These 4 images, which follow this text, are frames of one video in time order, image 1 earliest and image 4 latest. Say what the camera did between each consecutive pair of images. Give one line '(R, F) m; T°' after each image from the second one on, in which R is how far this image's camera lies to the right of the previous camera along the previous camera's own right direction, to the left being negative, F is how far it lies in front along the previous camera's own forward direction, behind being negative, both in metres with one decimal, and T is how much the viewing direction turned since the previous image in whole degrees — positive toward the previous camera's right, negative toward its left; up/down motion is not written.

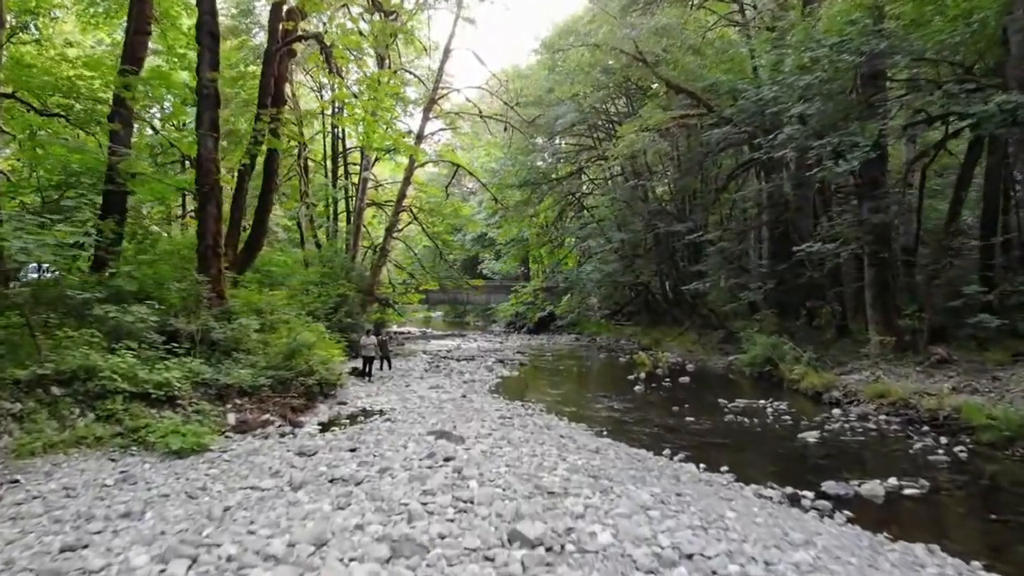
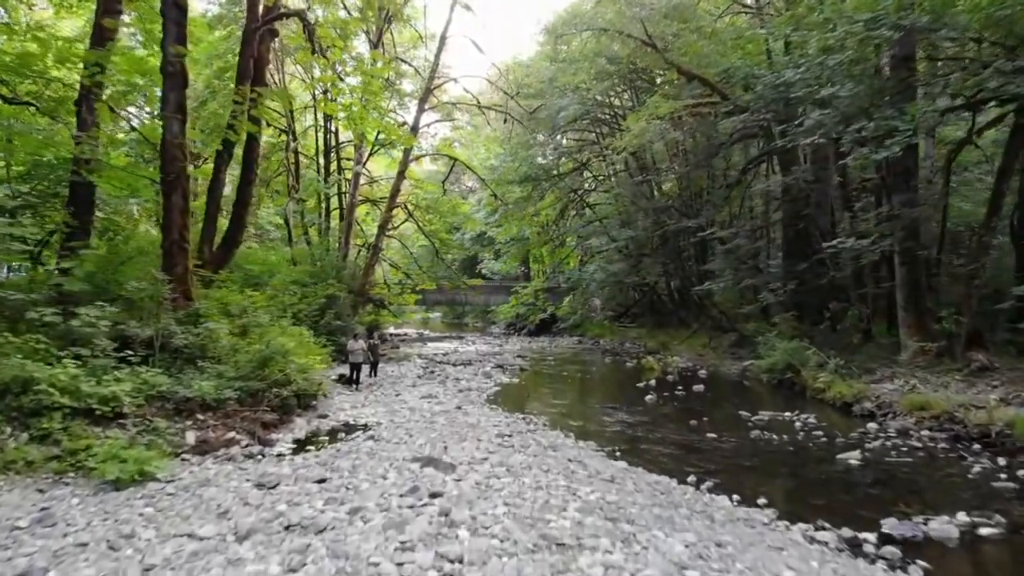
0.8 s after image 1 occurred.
(0.0, +1.1) m; 0°
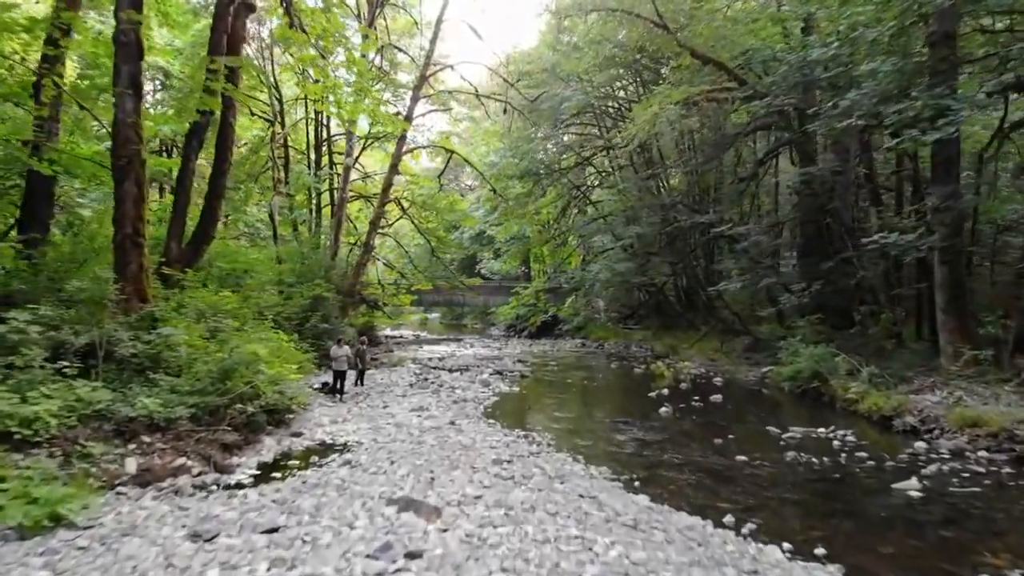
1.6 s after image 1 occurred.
(0.0, +1.2) m; 0°
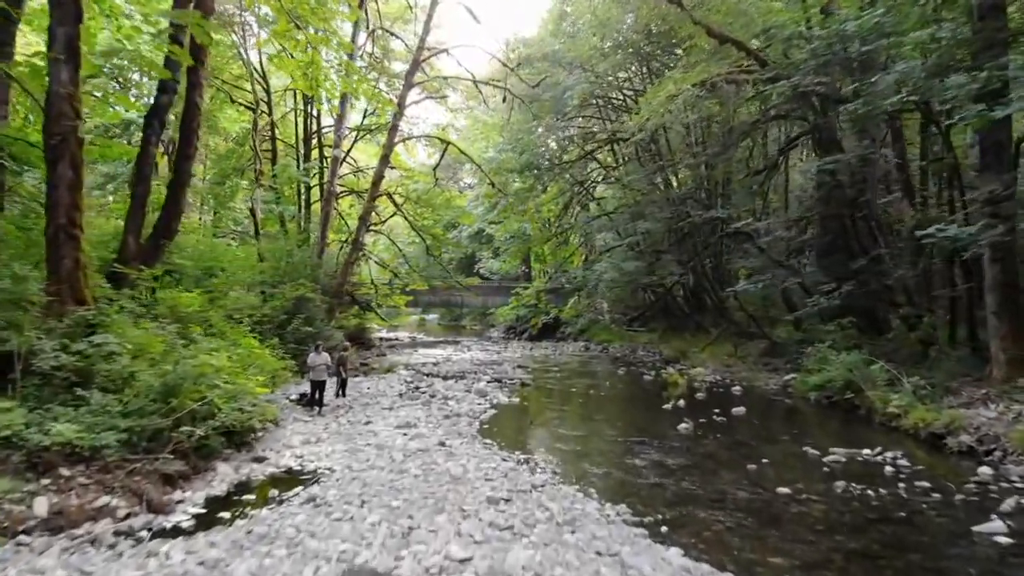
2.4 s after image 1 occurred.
(0.0, +1.3) m; 0°
